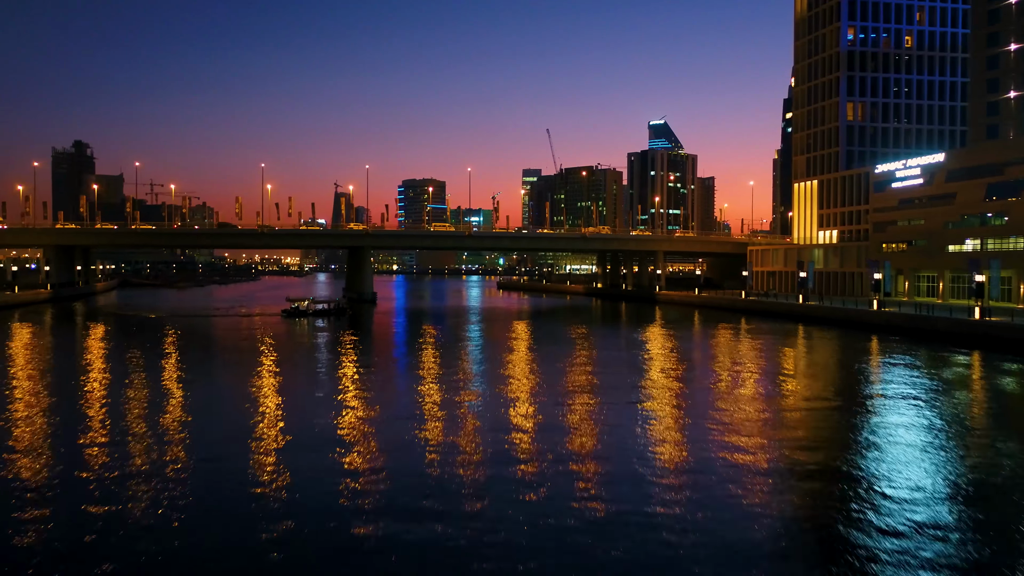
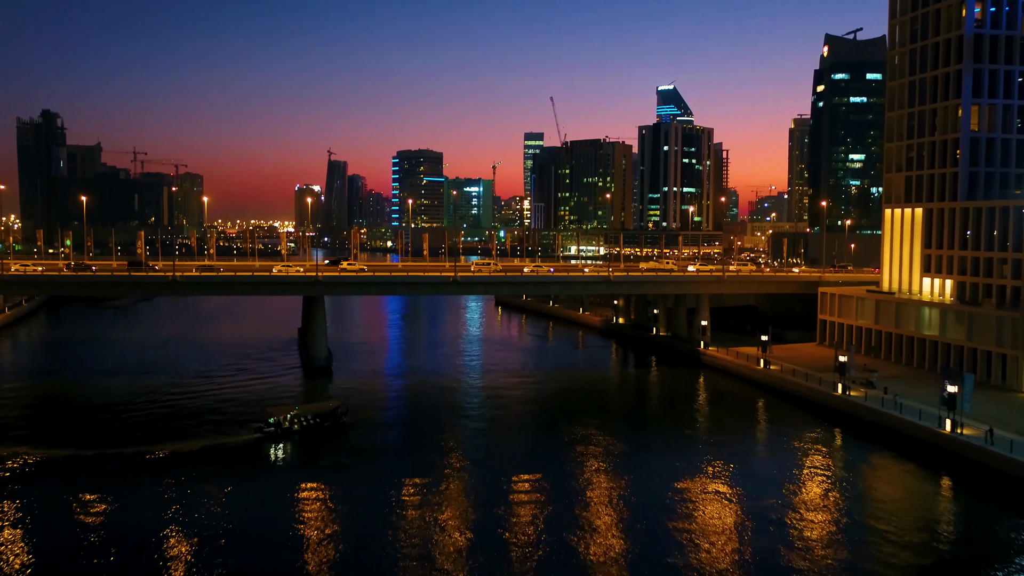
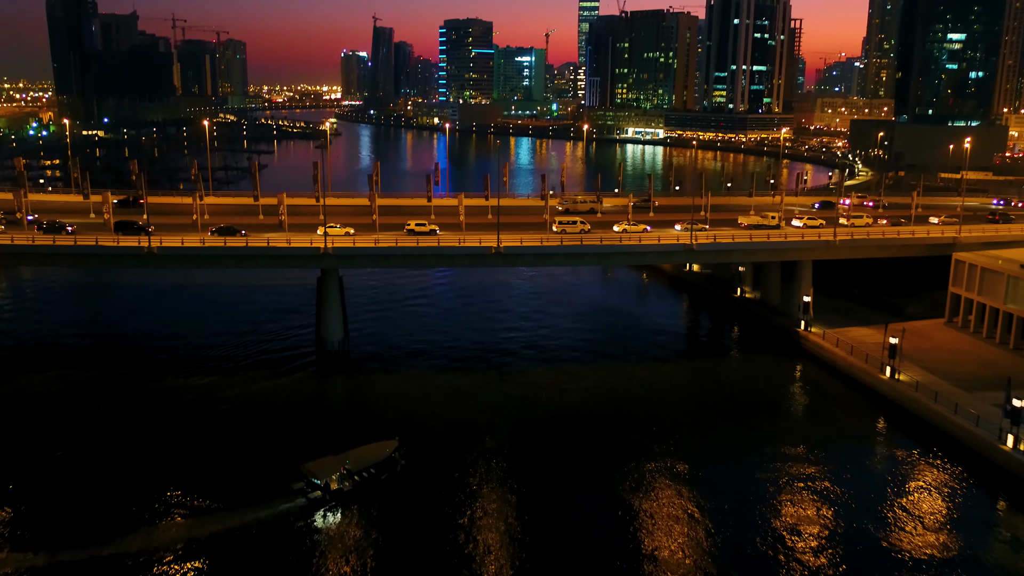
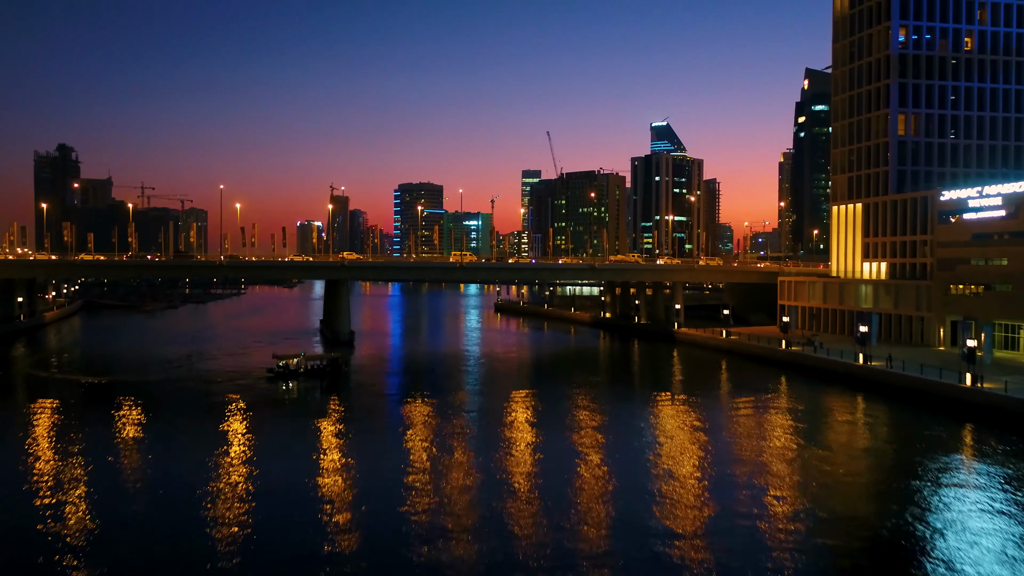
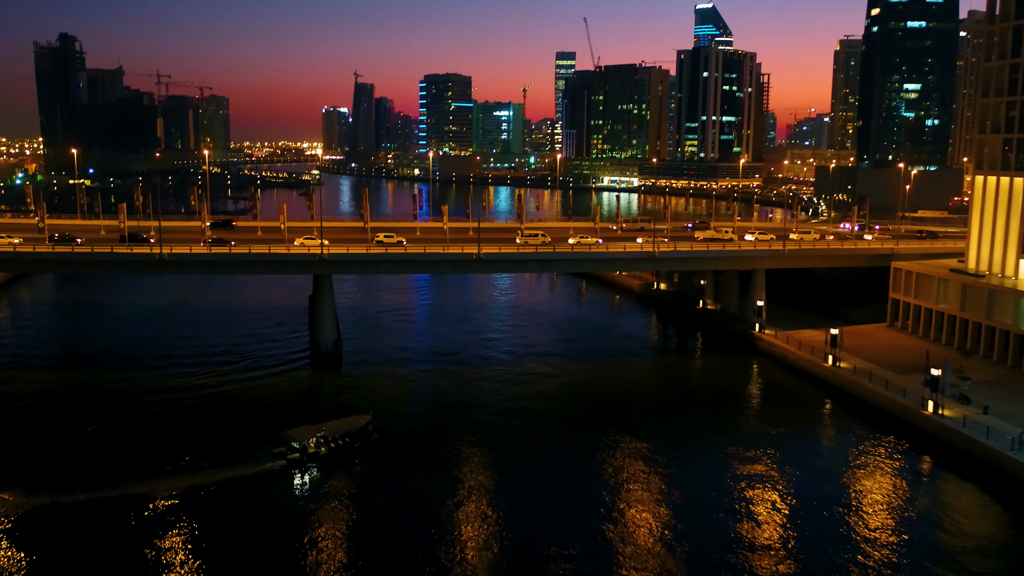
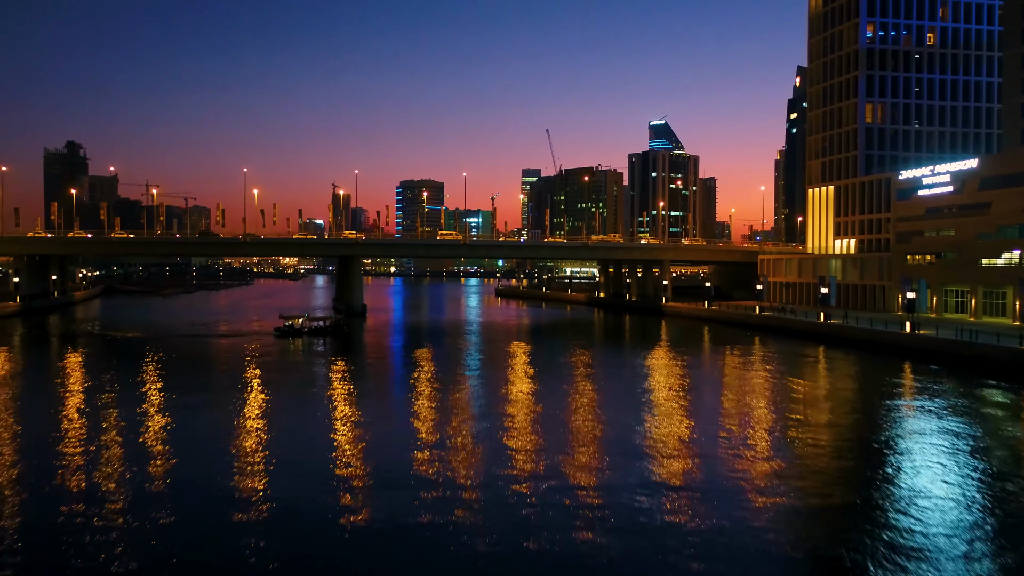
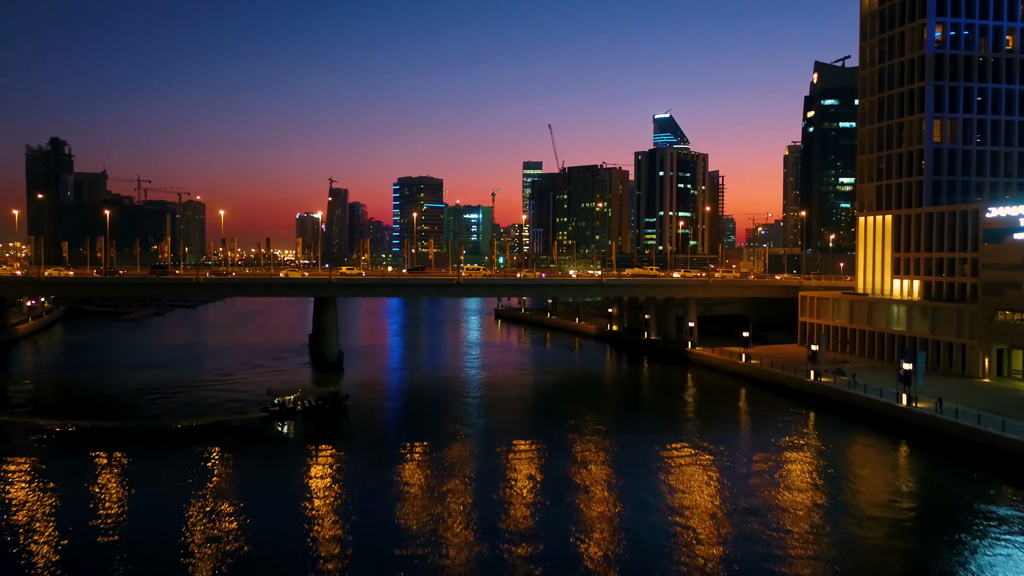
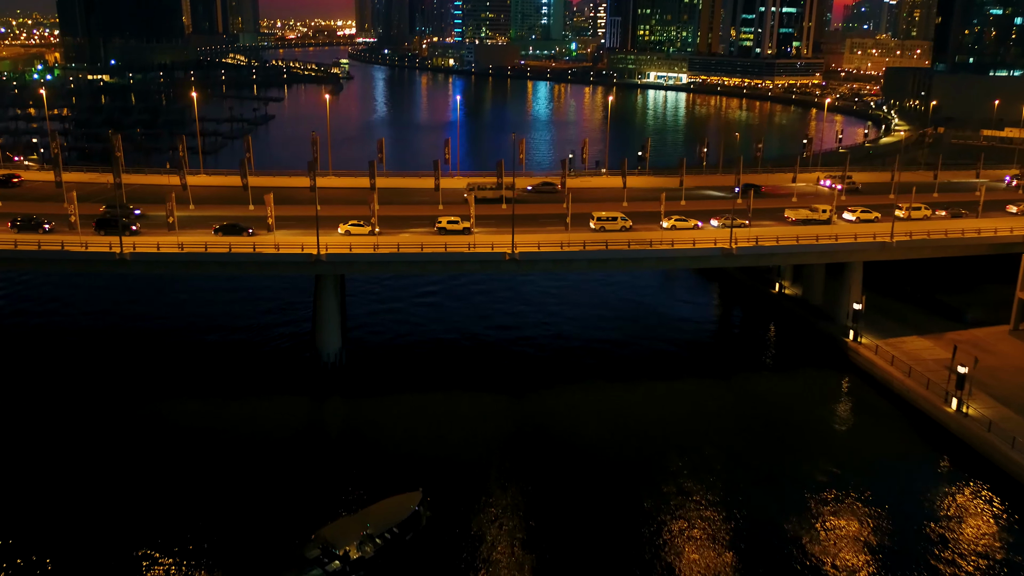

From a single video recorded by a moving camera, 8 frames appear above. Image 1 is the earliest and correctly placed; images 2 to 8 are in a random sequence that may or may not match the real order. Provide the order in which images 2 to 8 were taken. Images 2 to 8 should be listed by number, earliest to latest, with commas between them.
6, 4, 7, 2, 5, 3, 8
